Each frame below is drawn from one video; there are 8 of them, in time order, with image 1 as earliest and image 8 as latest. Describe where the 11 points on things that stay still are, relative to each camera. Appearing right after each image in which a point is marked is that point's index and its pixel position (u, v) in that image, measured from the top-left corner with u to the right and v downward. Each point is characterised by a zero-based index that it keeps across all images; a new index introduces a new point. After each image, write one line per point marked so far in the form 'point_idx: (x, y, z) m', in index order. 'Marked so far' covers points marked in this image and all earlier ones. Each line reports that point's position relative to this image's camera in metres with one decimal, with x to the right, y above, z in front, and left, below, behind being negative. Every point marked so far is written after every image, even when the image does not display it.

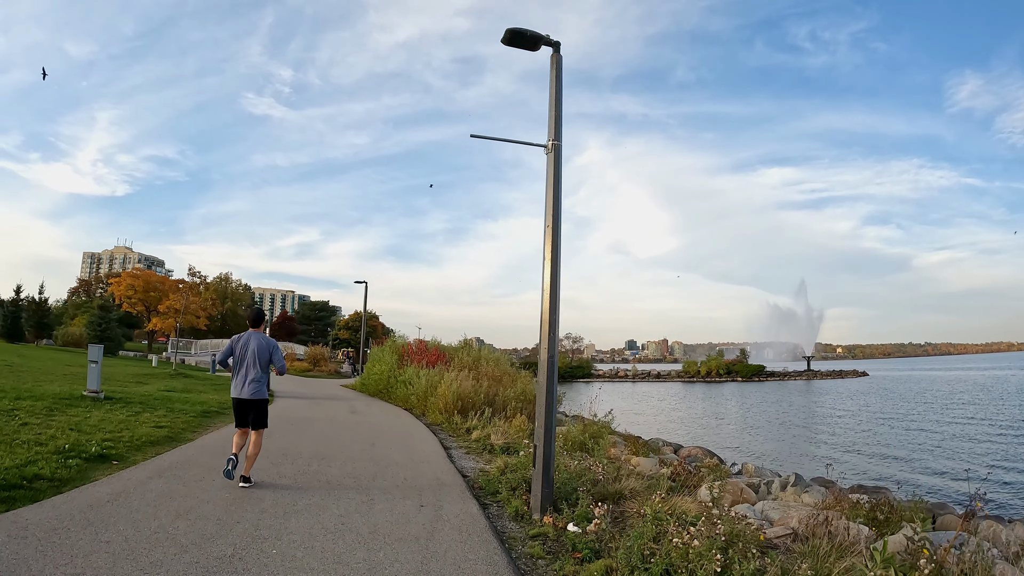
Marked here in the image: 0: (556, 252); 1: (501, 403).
0: (+0.5, +0.3, +7.2) m
1: (-0.3, -2.8, +15.2) m
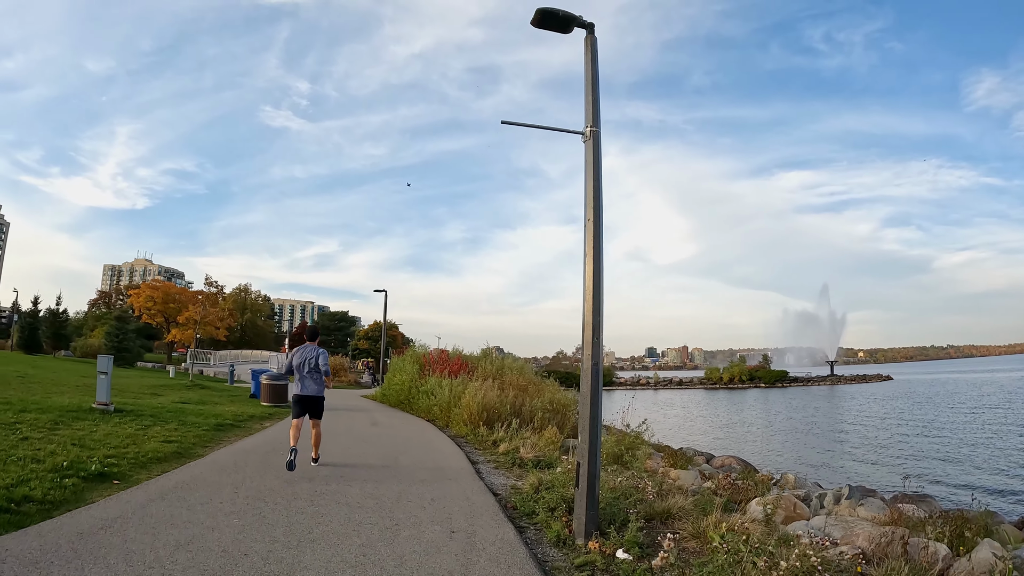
0: (+0.9, +0.4, +6.5) m
1: (+0.4, -2.9, +14.4) m
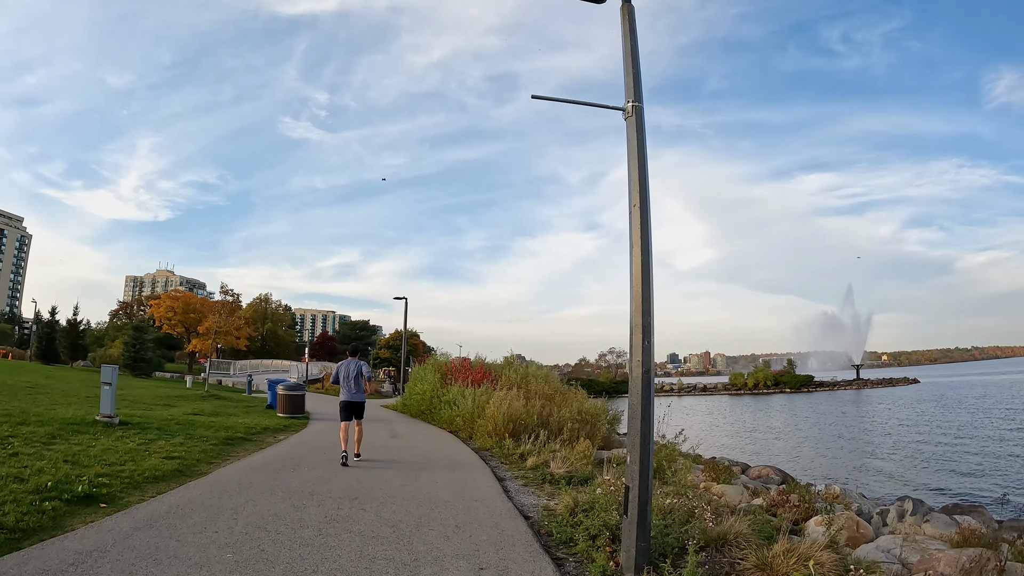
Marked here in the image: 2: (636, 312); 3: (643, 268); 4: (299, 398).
0: (+1.2, +0.4, +5.6) m
1: (+0.9, -2.9, +13.5) m
2: (+1.0, -0.2, +5.4) m
3: (+1.1, +0.2, +5.5) m
4: (-5.9, -3.0, +17.7) m
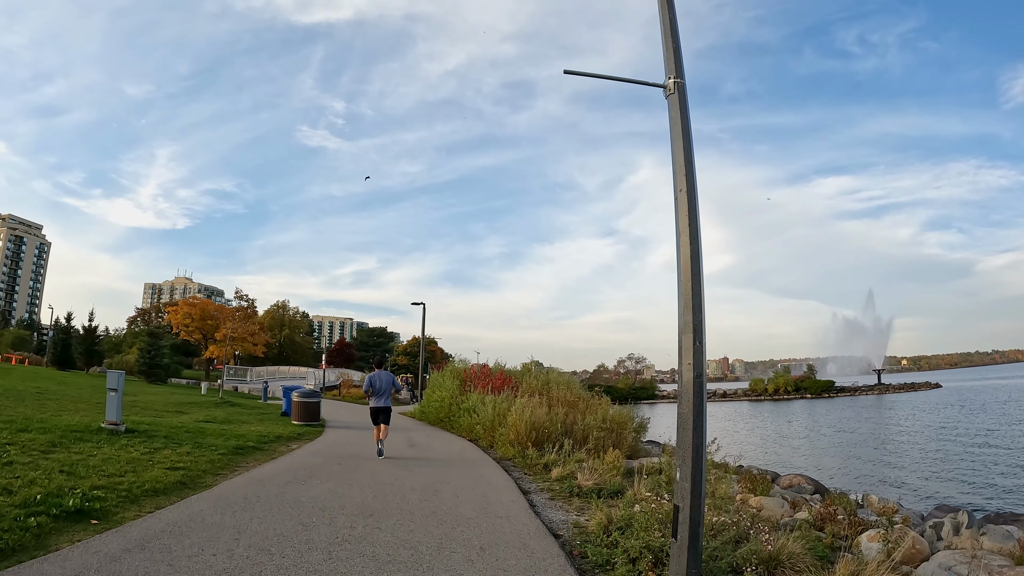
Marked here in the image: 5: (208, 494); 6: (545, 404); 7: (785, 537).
0: (+1.4, +0.5, +4.9) m
1: (+1.4, -2.9, +12.9) m
2: (+1.3, -0.2, +4.7) m
3: (+1.3, +0.2, +4.8) m
4: (-5.3, -3.1, +17.2) m
5: (-3.3, -2.2, +7.0) m
6: (+0.8, -2.7, +15.2) m
7: (+3.0, -2.7, +7.1) m
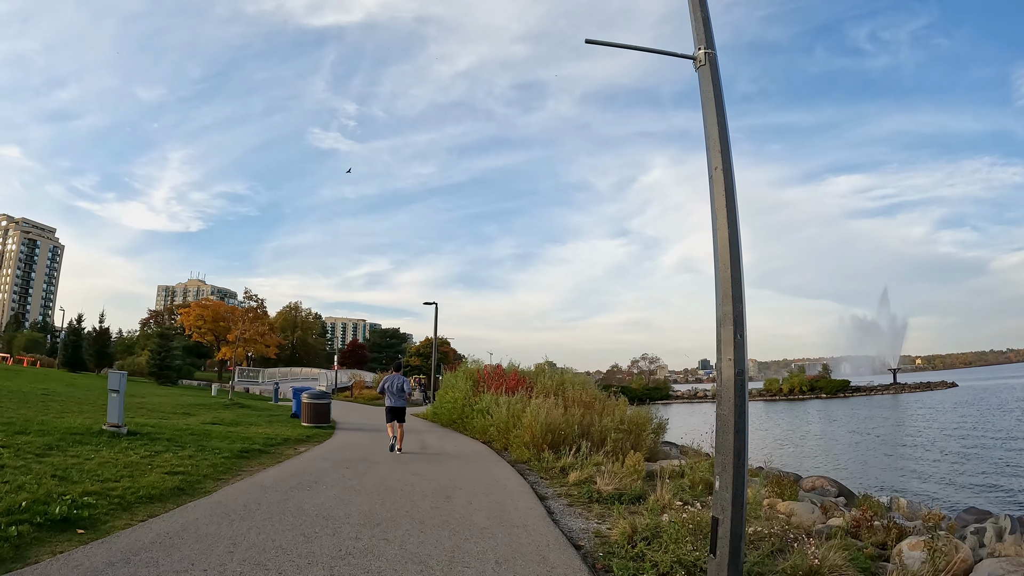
0: (+1.5, +0.6, +4.4) m
1: (+1.7, -2.8, +12.4) m
2: (+1.4, -0.1, +4.2) m
3: (+1.5, +0.3, +4.3) m
4: (-5.0, -3.1, +16.8) m
5: (-3.1, -2.2, +6.6) m
6: (+1.1, -2.7, +14.7) m
7: (+3.2, -2.7, +6.5) m
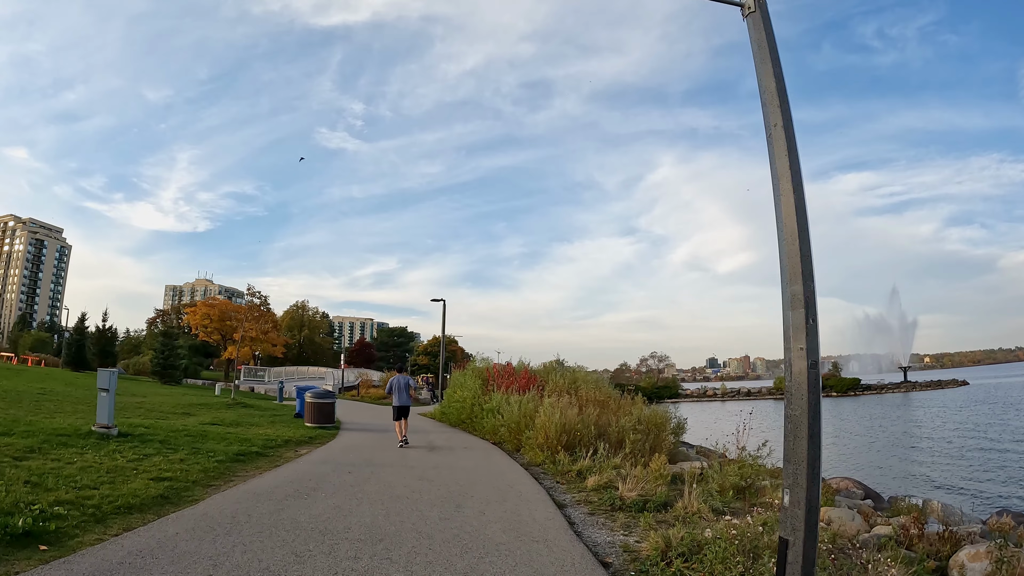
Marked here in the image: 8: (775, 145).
0: (+1.7, +0.7, +3.7) m
1: (+1.9, -2.7, +11.7) m
2: (+1.5, +0.1, +3.5) m
3: (+1.6, +0.4, +3.6) m
4: (-4.7, -3.0, +16.2) m
5: (-3.0, -2.1, +5.9) m
6: (+1.4, -2.5, +14.0) m
7: (+3.4, -2.5, +5.8) m
8: (+1.6, +0.9, +3.9) m
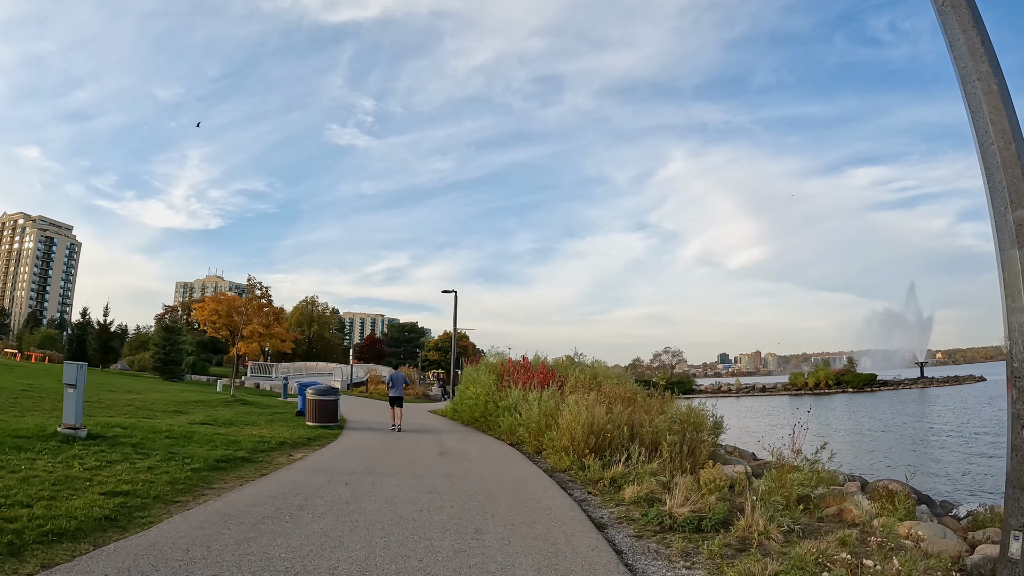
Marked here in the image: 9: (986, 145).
0: (+1.9, +1.0, +2.4) m
1: (+2.3, -2.4, +10.3) m
2: (+1.7, +0.3, +2.2) m
3: (+1.8, +0.7, +2.2) m
4: (-4.2, -2.7, +15.0) m
5: (-2.7, -1.8, +4.6) m
6: (+1.8, -2.2, +12.7) m
7: (+3.6, -2.3, +4.4) m
8: (+1.8, +1.1, +2.6) m
9: (+1.7, +0.5, +2.3) m
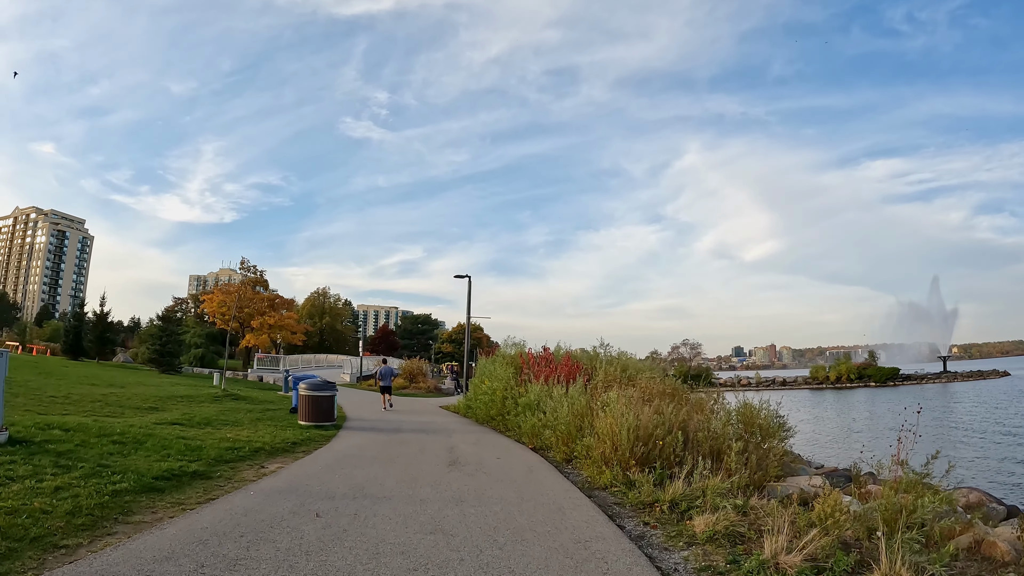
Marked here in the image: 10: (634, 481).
0: (+2.0, +1.3, +0.3) m
1: (+2.6, -2.0, +8.3) m
2: (+1.9, +0.6, +0.1) m
3: (+1.9, +1.0, +0.2) m
4: (-3.8, -2.3, +13.1) m
5: (-2.5, -1.5, +2.7) m
6: (+2.2, -1.8, +10.7) m
7: (+3.8, -1.9, +2.4) m
8: (+2.0, +1.4, +0.5) m
9: (+1.9, +0.8, +0.3) m
10: (+1.4, -2.2, +7.5) m
